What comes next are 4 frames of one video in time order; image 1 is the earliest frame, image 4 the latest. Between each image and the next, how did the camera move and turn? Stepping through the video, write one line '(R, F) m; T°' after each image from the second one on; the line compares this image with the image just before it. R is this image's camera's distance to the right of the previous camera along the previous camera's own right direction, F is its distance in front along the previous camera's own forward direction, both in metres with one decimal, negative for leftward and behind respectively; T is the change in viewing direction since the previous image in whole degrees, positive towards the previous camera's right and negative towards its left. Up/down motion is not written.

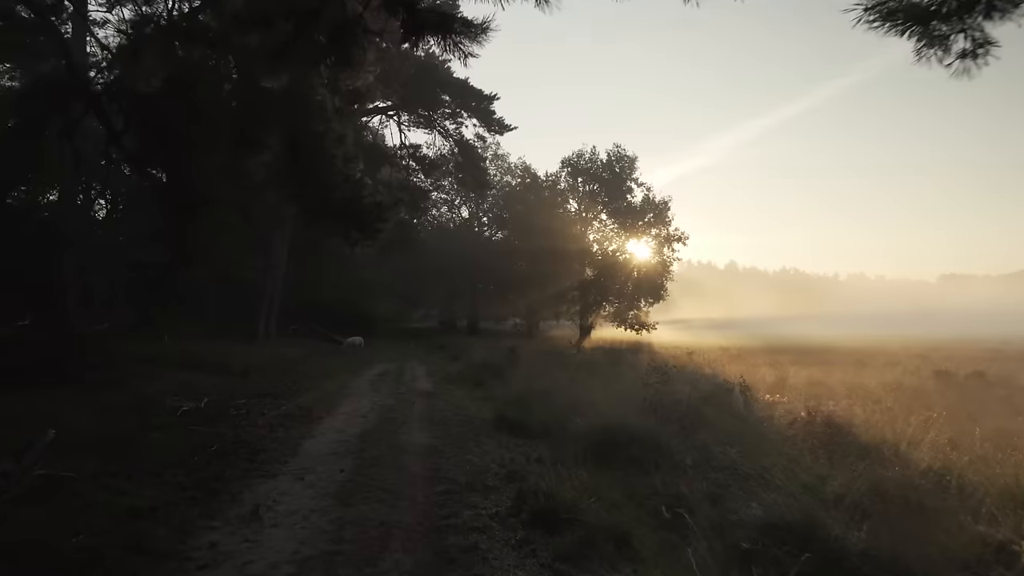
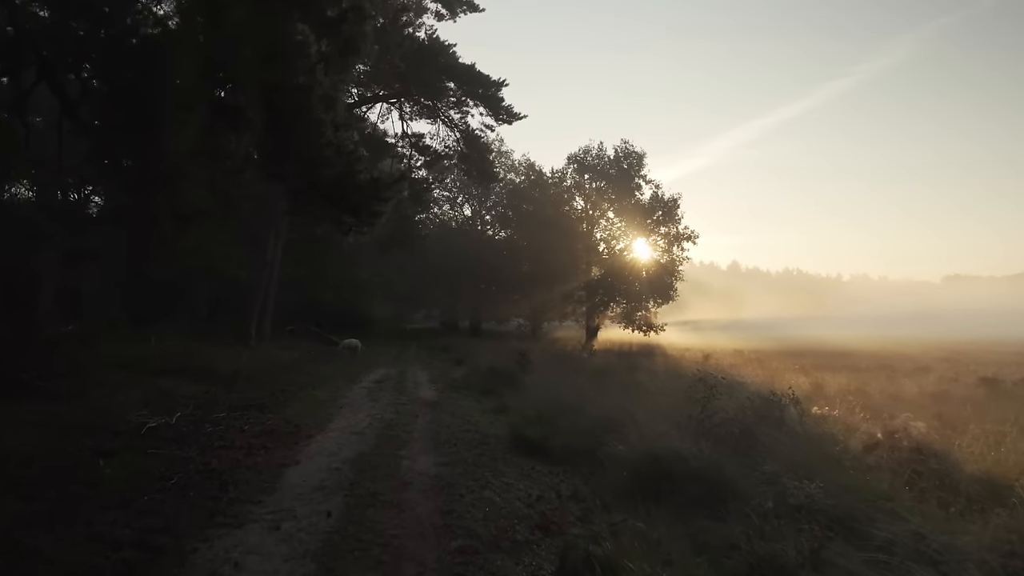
(-0.3, +1.8) m; 0°
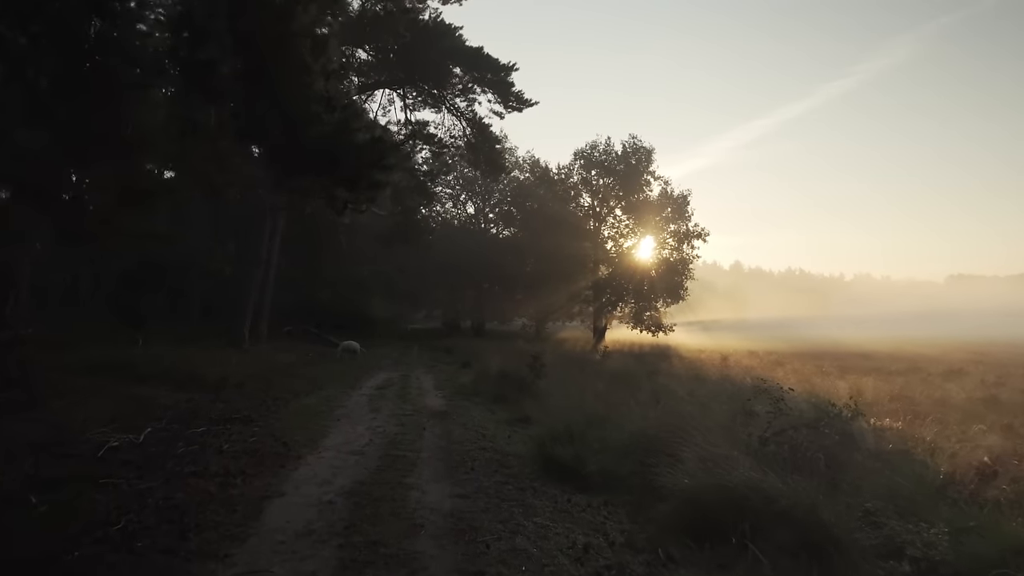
(-0.4, +1.7) m; 0°
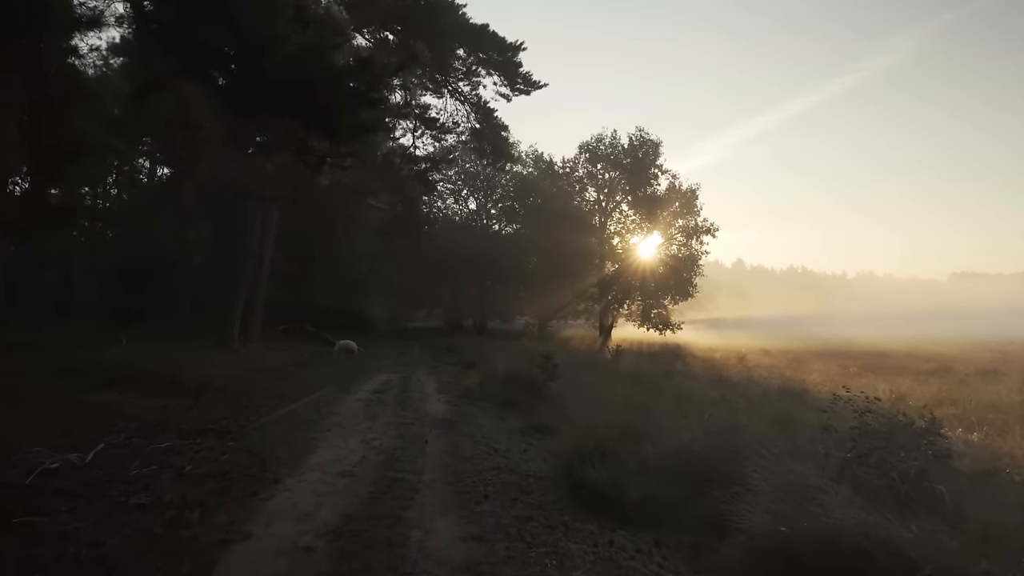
(-0.3, +1.7) m; 0°
